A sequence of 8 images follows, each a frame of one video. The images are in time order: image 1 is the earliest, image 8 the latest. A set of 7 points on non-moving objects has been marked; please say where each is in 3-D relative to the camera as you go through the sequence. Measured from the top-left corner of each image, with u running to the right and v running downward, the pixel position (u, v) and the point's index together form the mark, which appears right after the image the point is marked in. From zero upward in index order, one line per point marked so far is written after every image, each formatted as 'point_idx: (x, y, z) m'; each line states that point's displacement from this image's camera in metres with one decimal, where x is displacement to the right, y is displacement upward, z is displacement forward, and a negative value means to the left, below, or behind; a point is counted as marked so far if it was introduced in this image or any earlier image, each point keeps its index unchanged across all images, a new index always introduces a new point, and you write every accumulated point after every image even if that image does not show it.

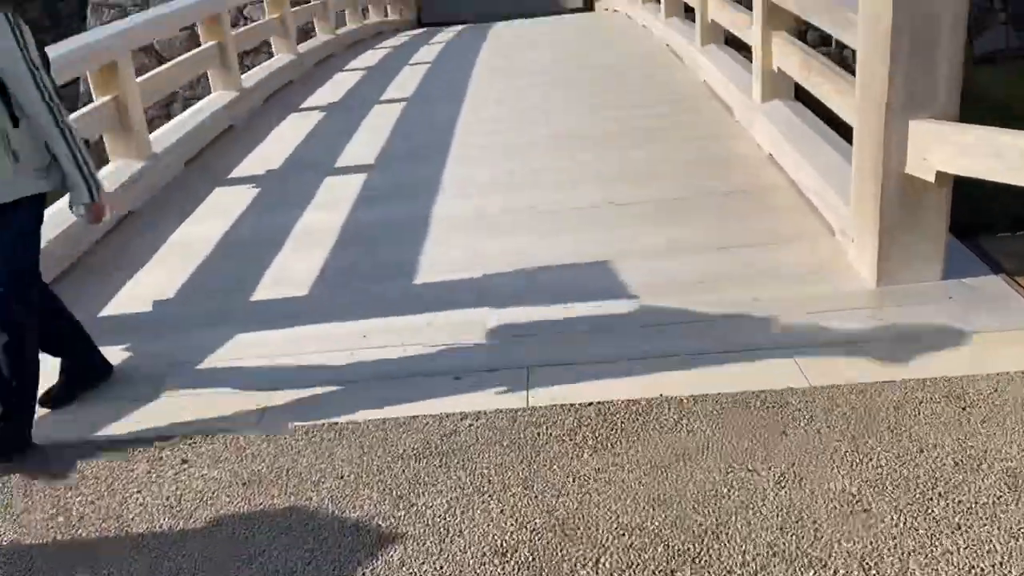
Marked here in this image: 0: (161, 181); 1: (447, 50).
0: (-1.3, +0.4, +3.3) m
1: (-0.5, +1.8, +6.7) m
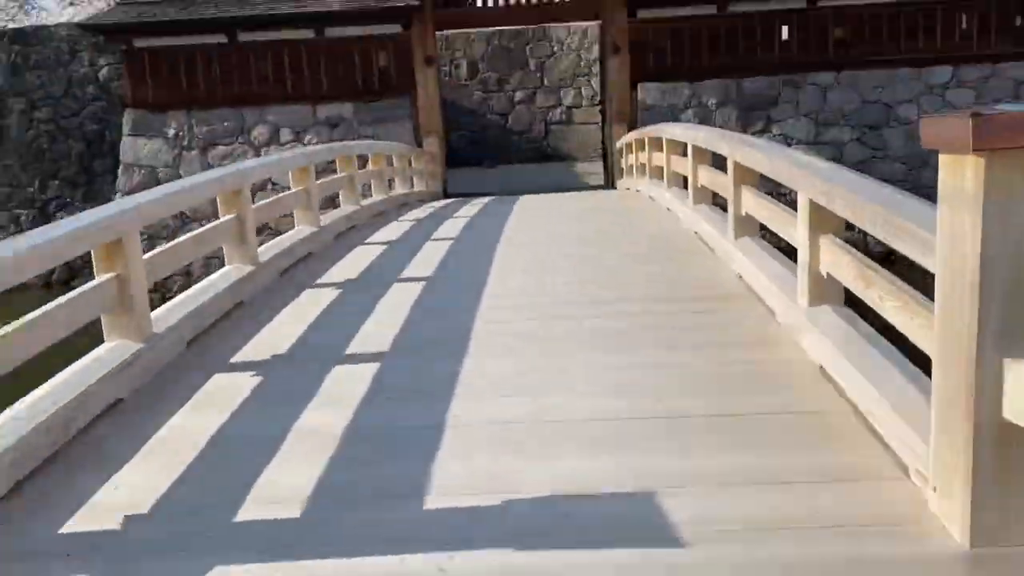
0: (-1.2, -0.3, +3.1) m
1: (-0.3, +0.5, +6.6) m
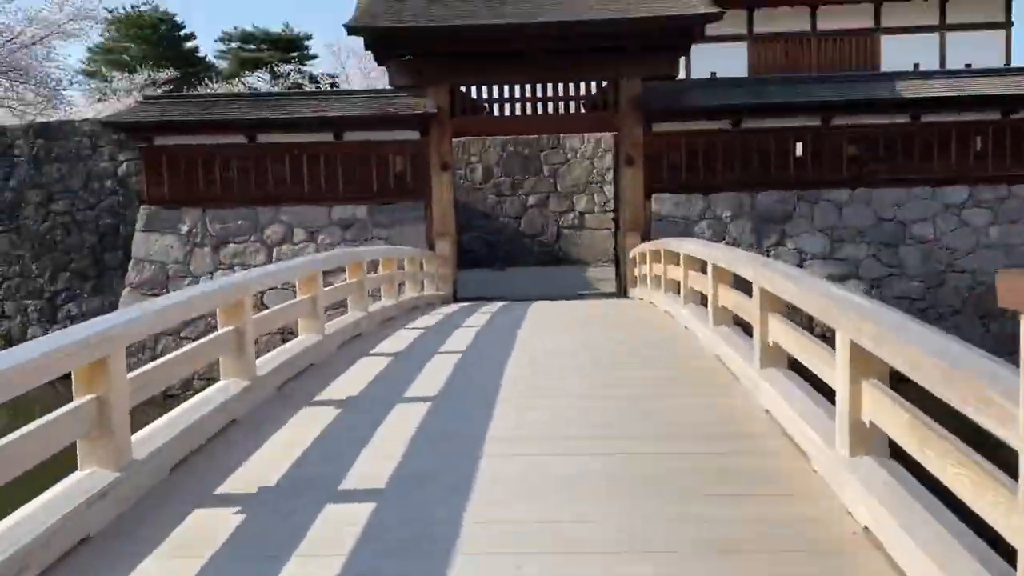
0: (-1.2, -0.7, +2.8) m
1: (-0.2, -0.4, +6.4) m
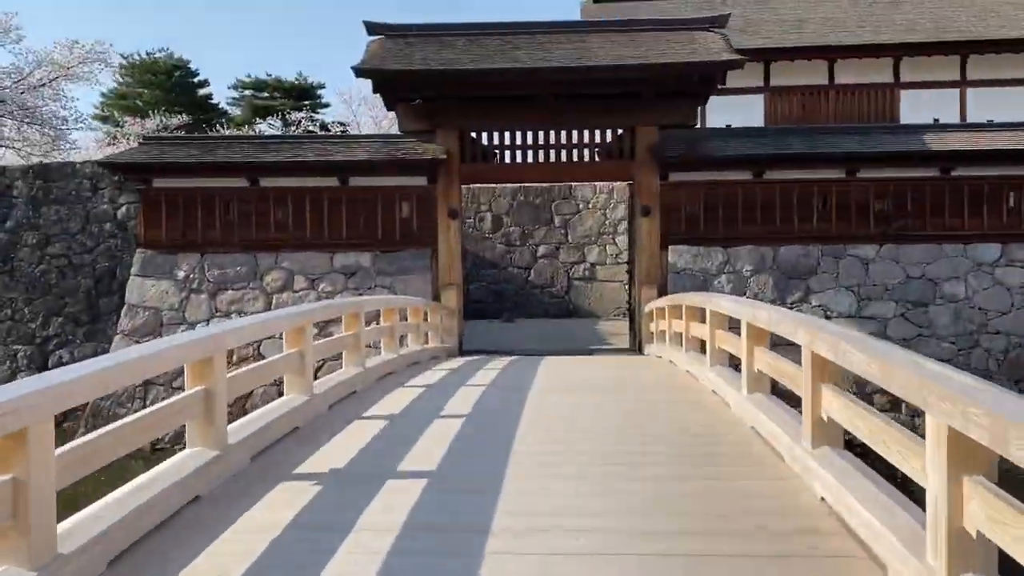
0: (-1.2, -0.8, +2.3) m
1: (-0.2, -0.7, +5.9) m
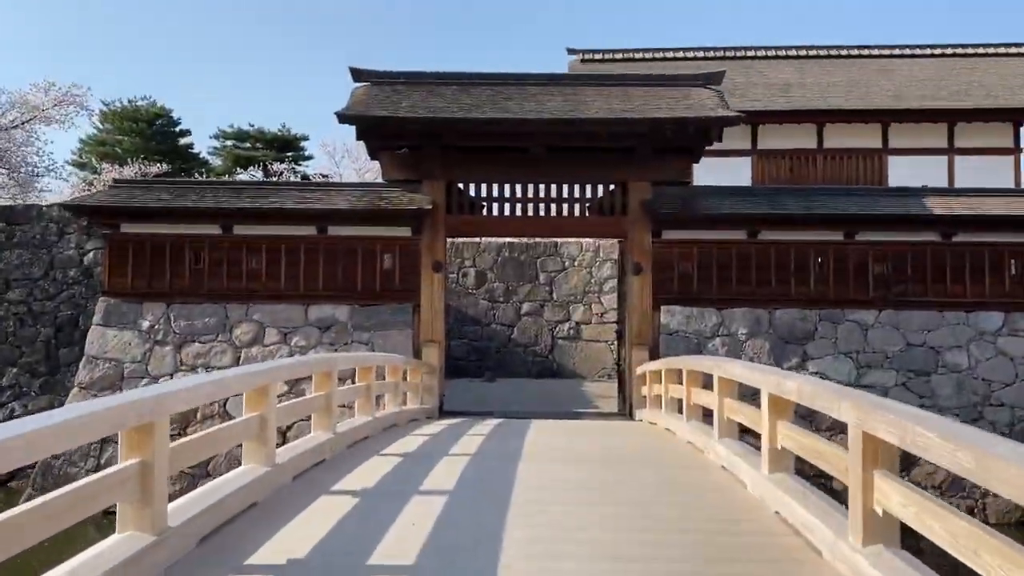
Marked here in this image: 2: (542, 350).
0: (-1.2, -0.9, +1.7) m
1: (-0.3, -1.1, +5.4) m
2: (+0.6, -1.1, +16.1) m
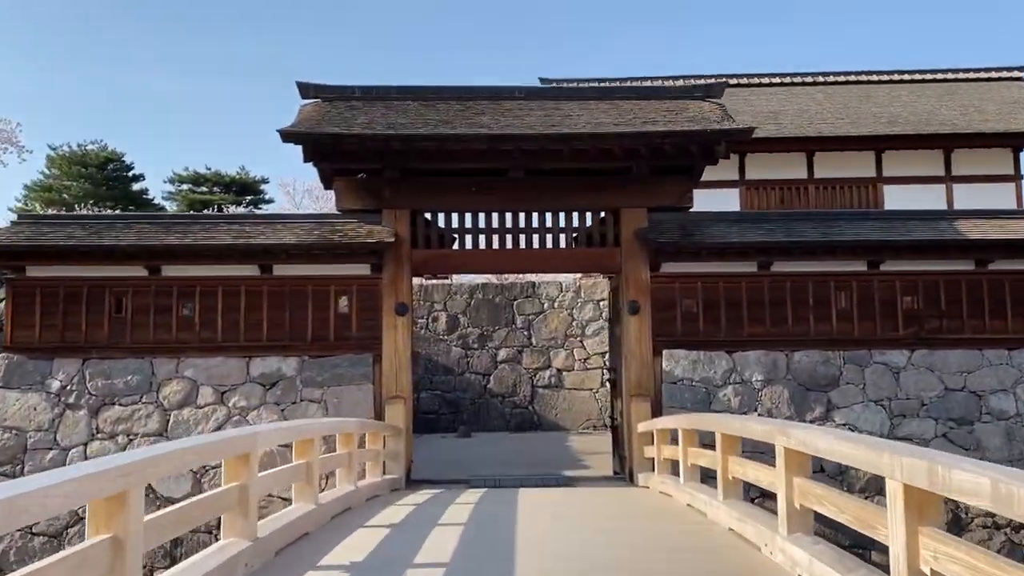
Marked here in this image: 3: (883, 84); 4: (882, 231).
0: (-1.1, -0.9, +0.3) m
1: (-0.3, -1.3, +3.9) m
2: (+0.2, -1.9, +14.6) m
3: (+7.6, +4.2, +17.9) m
4: (+3.6, +0.6, +8.5) m
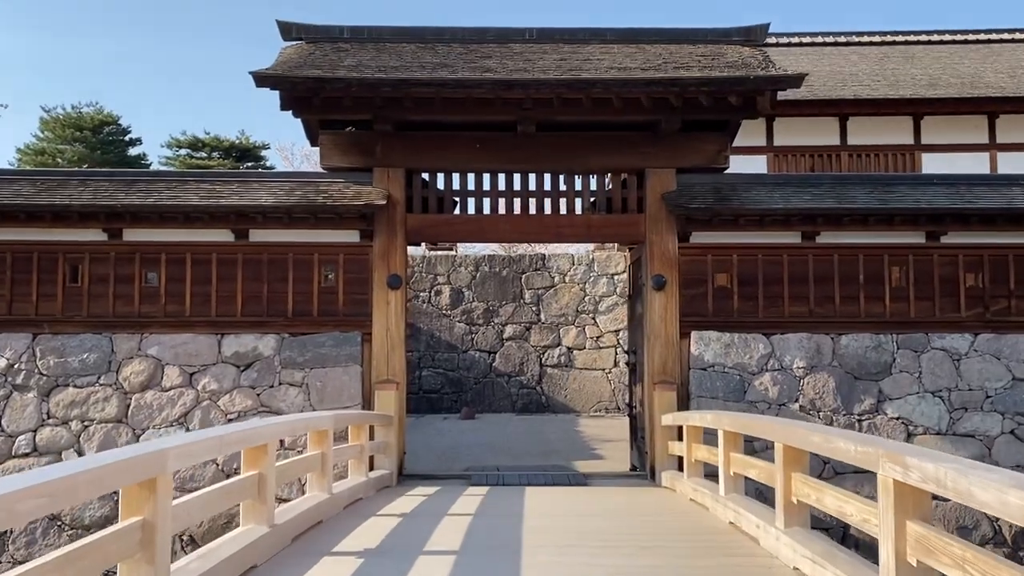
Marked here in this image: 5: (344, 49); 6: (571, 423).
0: (-1.1, -0.9, -0.7) m
1: (-0.3, -1.2, +2.9) m
2: (+0.3, -1.5, +13.7) m
3: (+7.8, +4.6, +16.6) m
4: (+3.7, +0.8, +7.4) m
5: (-1.4, +2.0, +7.5) m
6: (+0.8, -1.9, +12.4) m
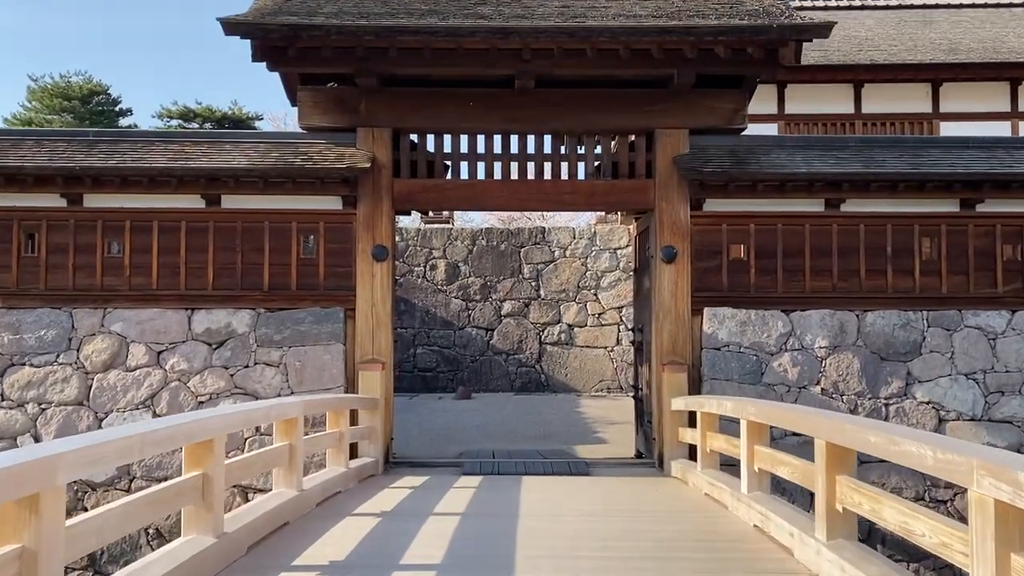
0: (-1.2, -0.9, -1.3) m
1: (-0.3, -1.1, +2.3) m
2: (+0.2, -1.1, +13.1) m
3: (+7.8, +5.1, +15.9) m
4: (+3.7, +1.0, +6.8) m
5: (-1.5, +2.3, +6.8) m
6: (+0.8, -1.6, +11.9) m
